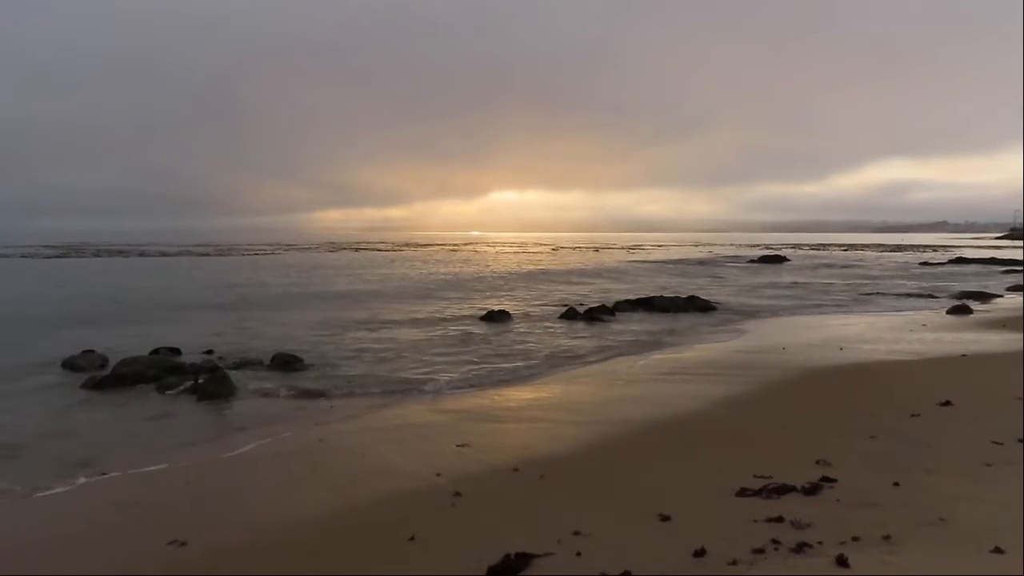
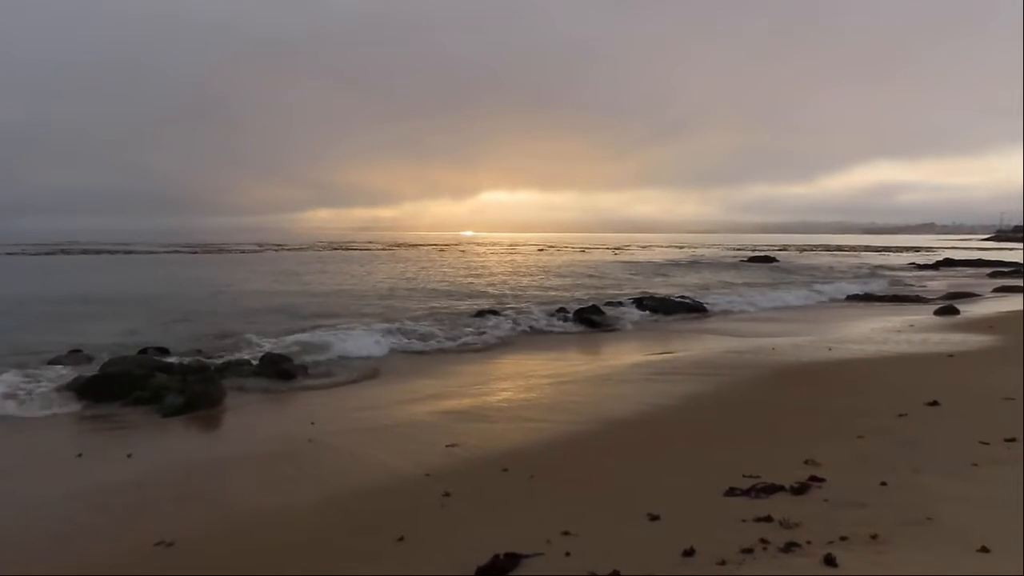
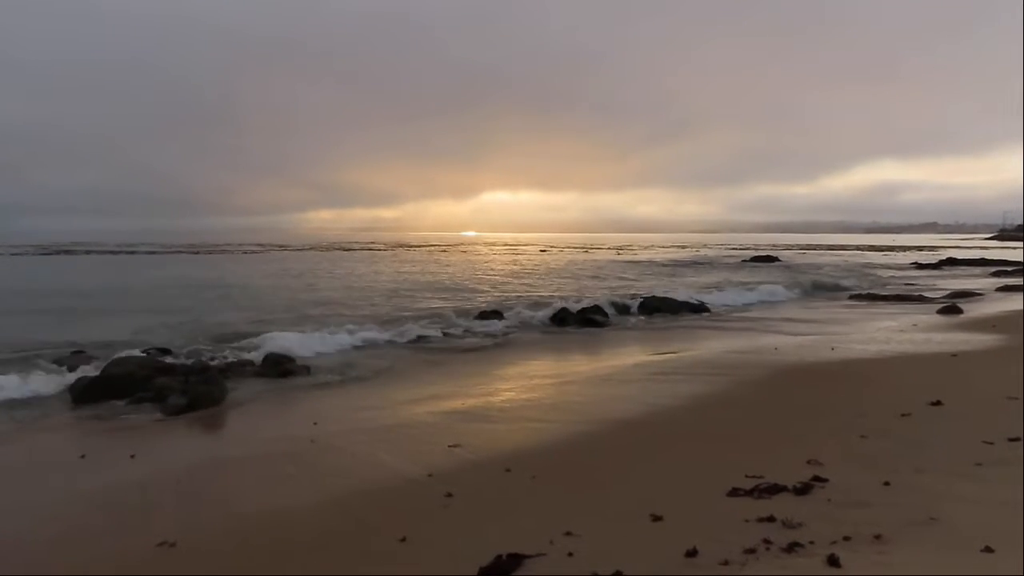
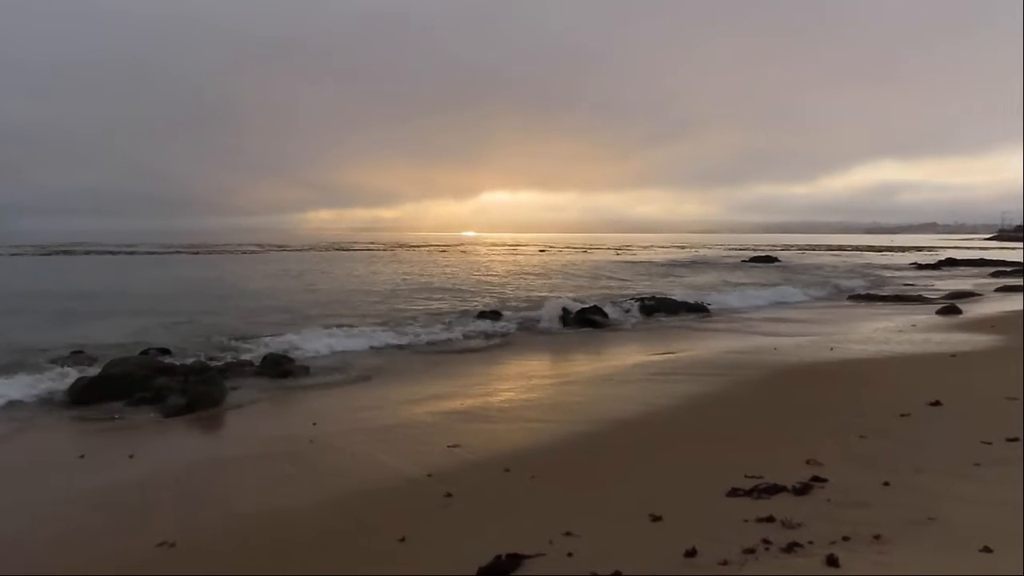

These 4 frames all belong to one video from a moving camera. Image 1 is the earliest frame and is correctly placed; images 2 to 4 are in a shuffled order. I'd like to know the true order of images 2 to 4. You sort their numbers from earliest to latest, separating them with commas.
3, 4, 2
